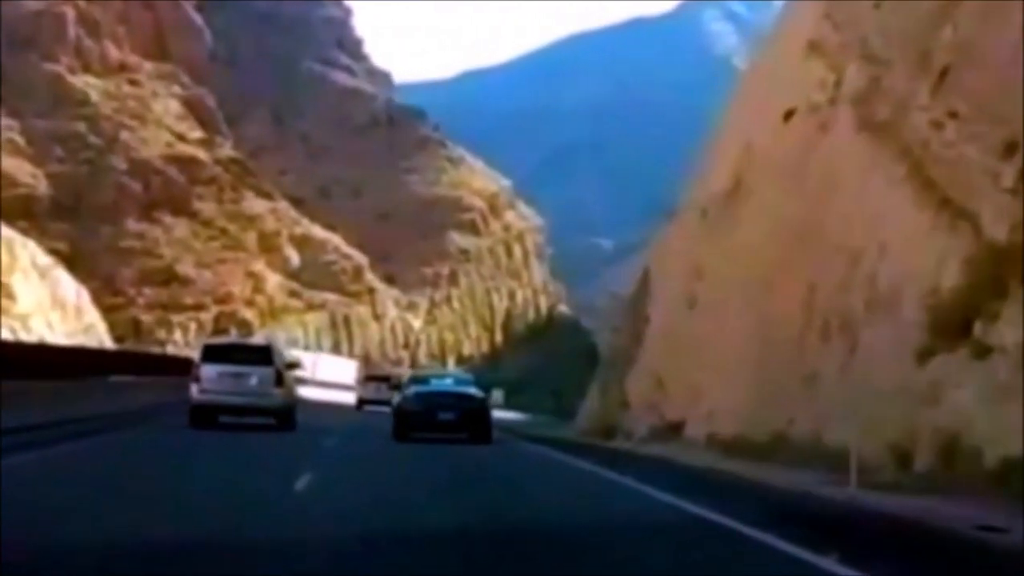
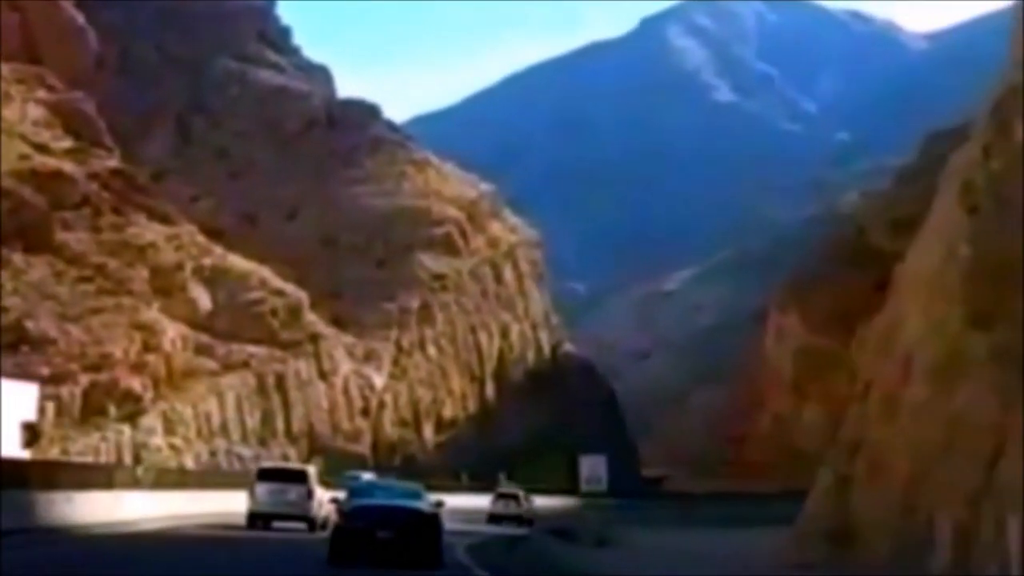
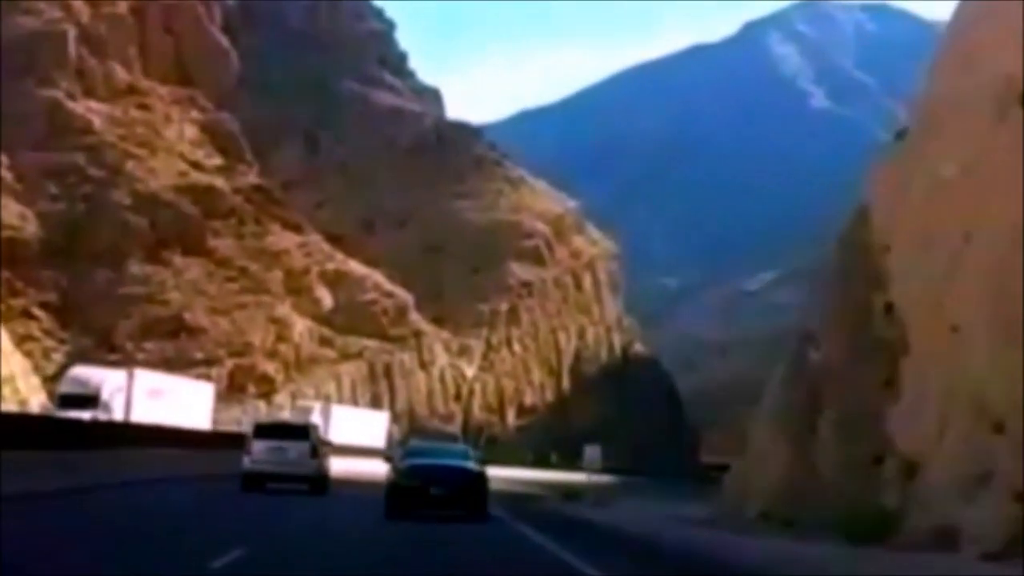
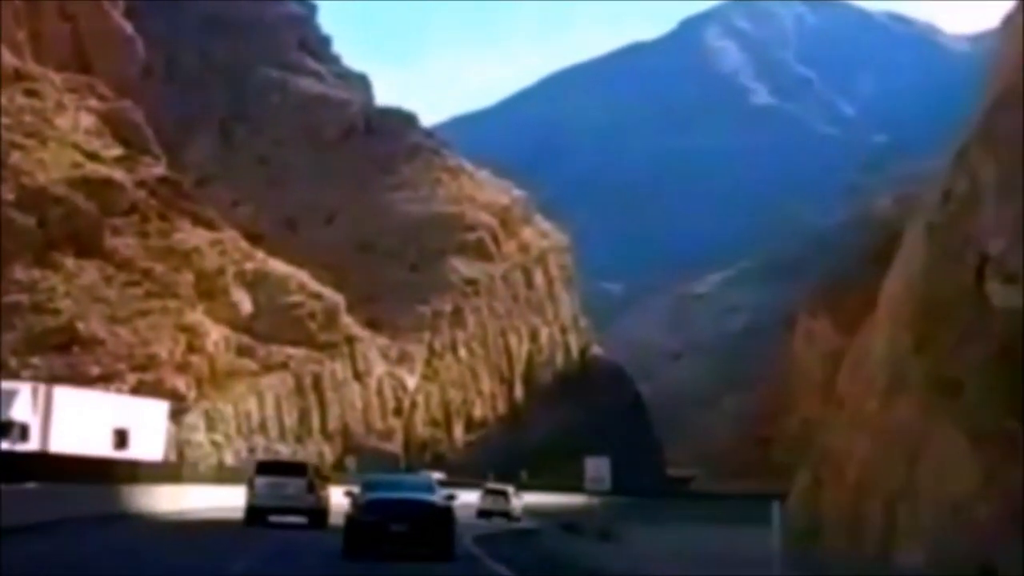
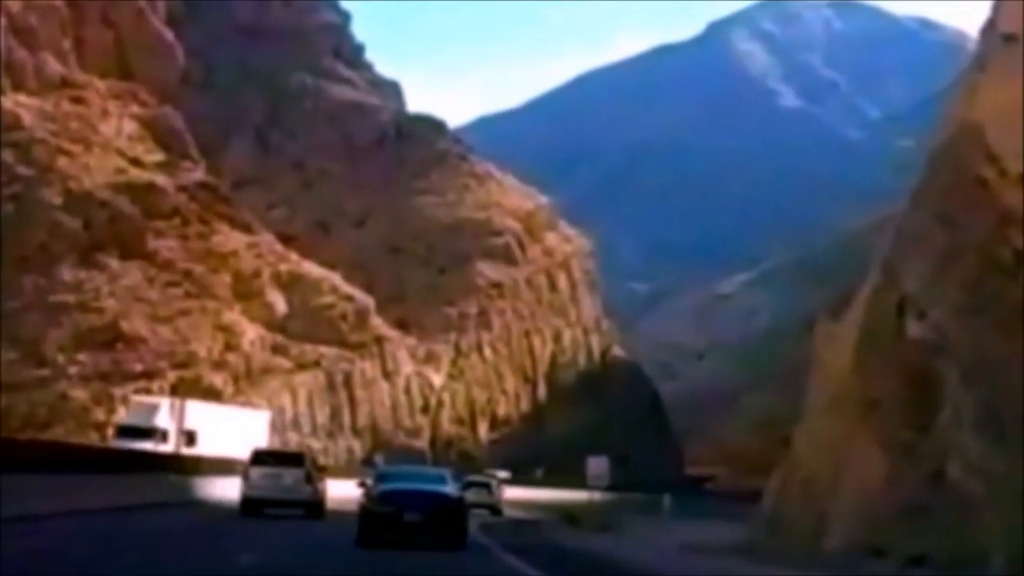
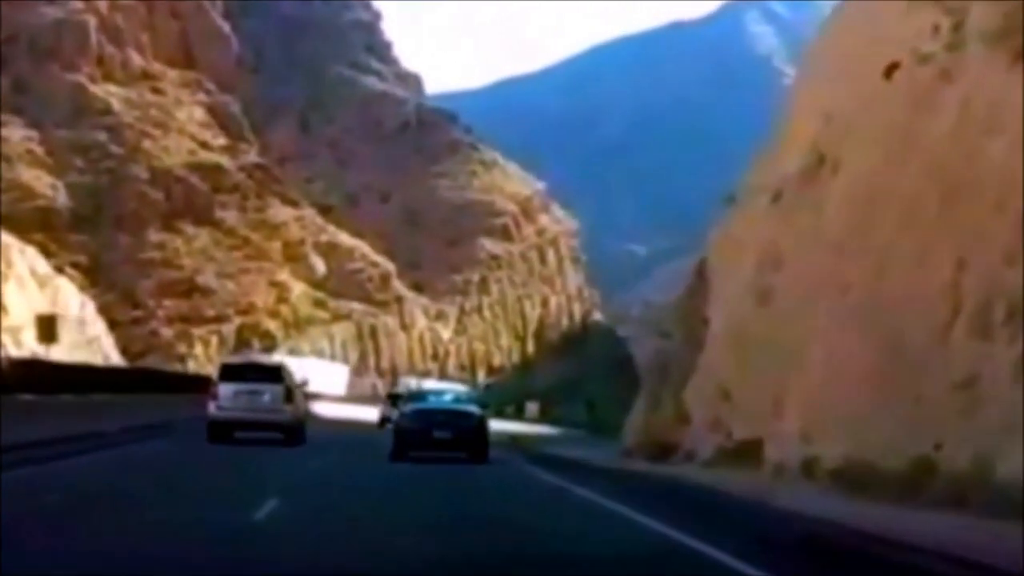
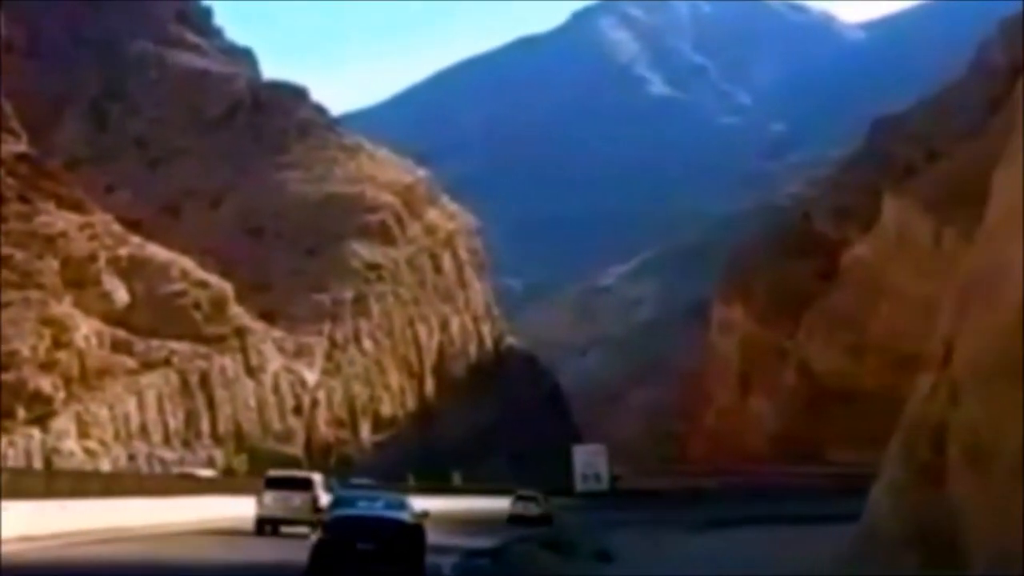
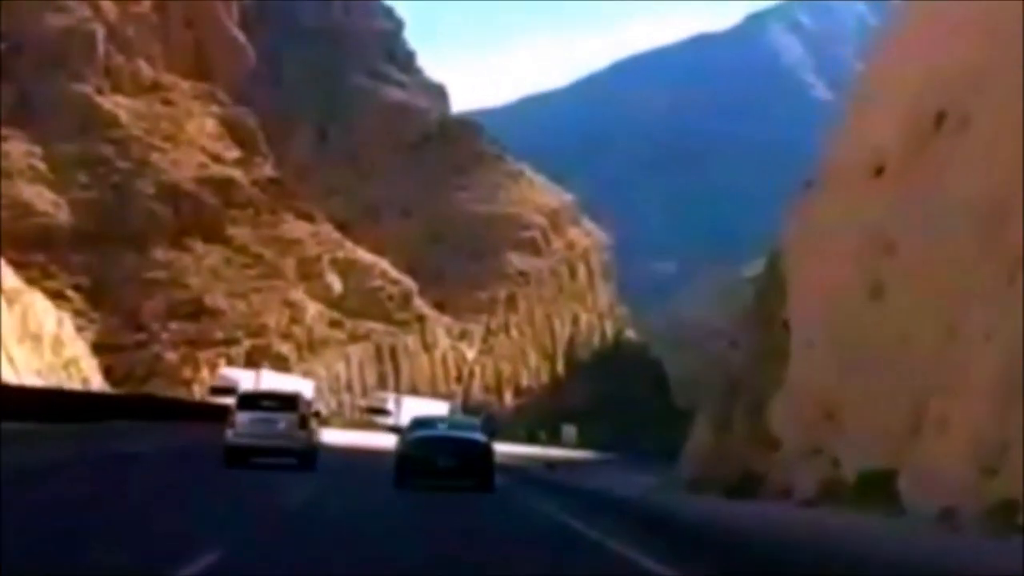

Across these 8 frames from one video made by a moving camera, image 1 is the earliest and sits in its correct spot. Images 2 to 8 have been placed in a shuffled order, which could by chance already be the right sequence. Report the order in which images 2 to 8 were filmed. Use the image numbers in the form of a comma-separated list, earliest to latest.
6, 8, 3, 5, 4, 2, 7
